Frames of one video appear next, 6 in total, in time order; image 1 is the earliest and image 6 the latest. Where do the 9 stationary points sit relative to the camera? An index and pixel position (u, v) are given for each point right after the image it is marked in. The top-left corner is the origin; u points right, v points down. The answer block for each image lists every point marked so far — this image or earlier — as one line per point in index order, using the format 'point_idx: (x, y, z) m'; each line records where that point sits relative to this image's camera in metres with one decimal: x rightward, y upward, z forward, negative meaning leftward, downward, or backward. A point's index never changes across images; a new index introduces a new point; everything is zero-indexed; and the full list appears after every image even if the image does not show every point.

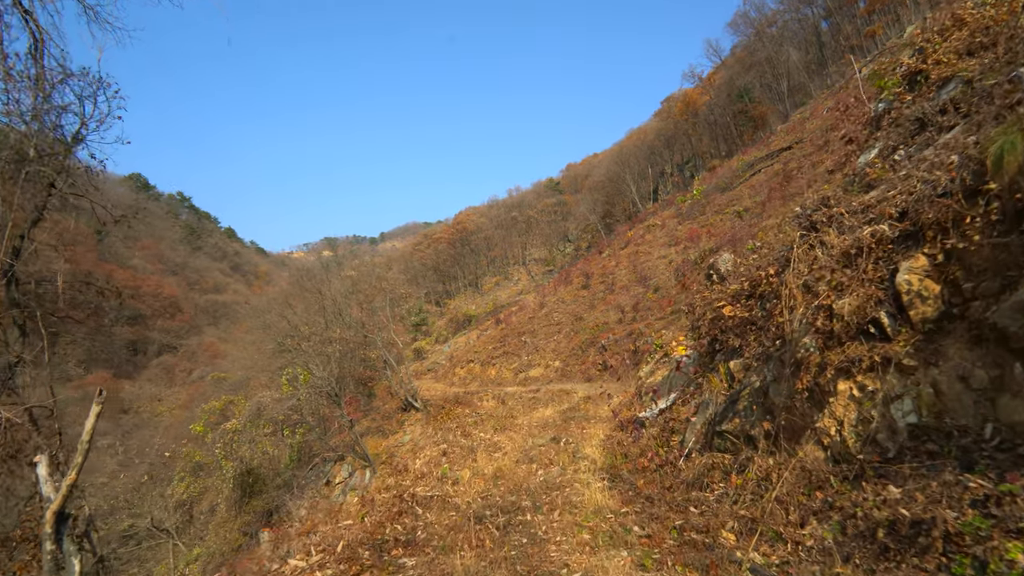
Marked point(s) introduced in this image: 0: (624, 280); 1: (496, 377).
0: (+5.0, +0.3, +18.7) m
1: (-0.6, -3.5, +16.3) m
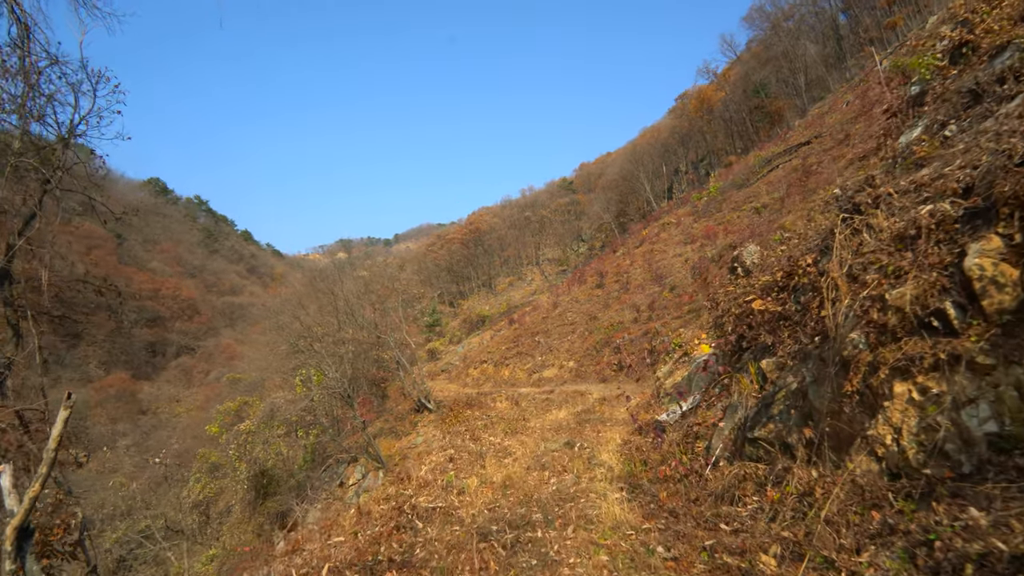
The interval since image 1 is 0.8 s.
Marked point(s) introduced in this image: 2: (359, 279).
0: (+5.6, +0.4, +18.3) m
1: (-0.1, -3.5, +16.1) m
2: (-6.5, +0.5, +17.9) m
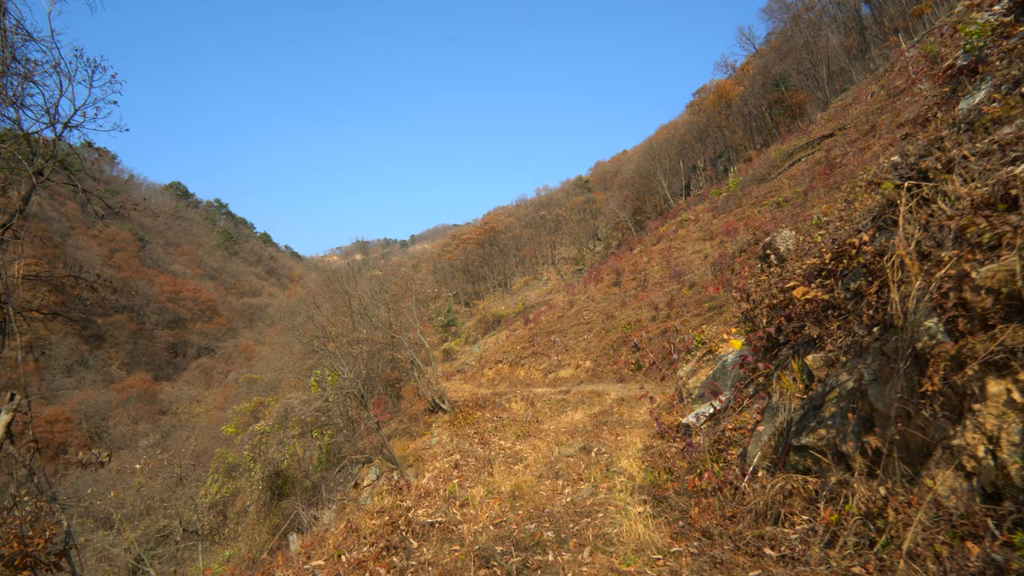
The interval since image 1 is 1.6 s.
0: (+6.2, +0.5, +17.9) m
1: (+0.5, -3.4, +15.8) m
2: (-5.9, +0.5, +17.8) m
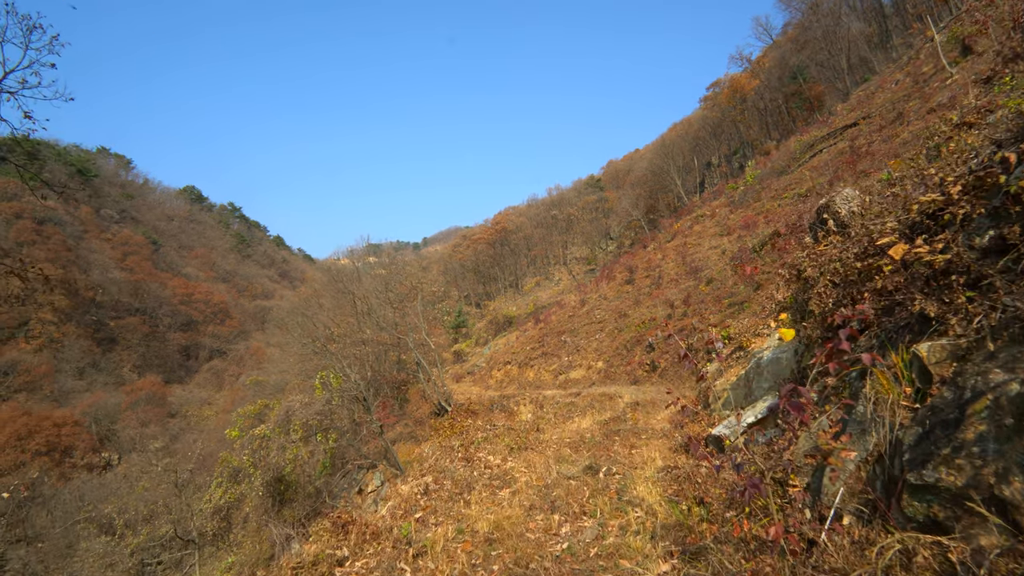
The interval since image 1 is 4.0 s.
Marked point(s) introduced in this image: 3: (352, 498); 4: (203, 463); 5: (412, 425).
0: (+6.6, +0.6, +17.1) m
1: (+0.8, -3.3, +15.2) m
2: (-5.5, +0.5, +17.4) m
3: (-4.1, -5.3, +10.6) m
4: (-12.0, -6.8, +16.2) m
5: (-3.3, -4.5, +13.8) m
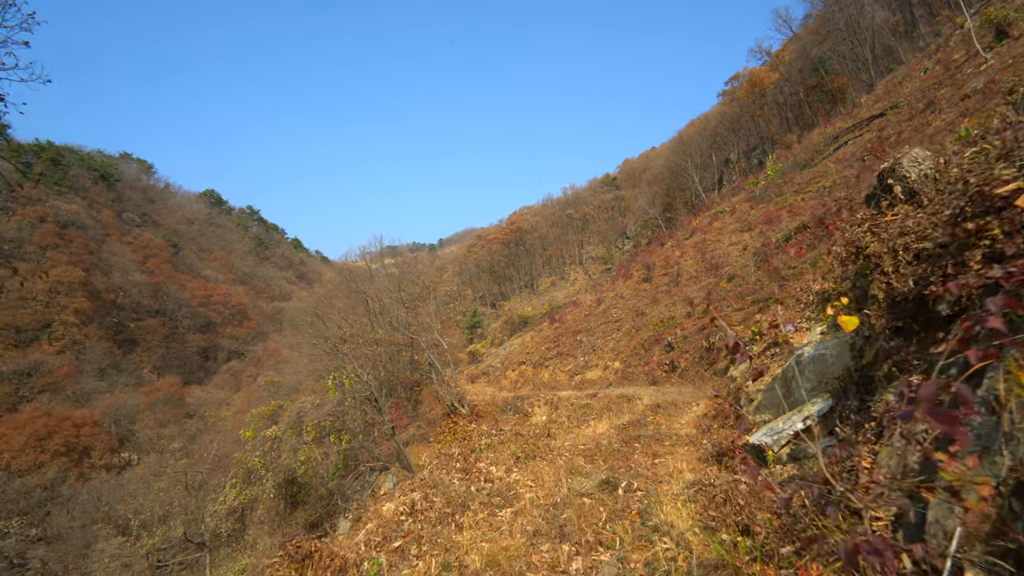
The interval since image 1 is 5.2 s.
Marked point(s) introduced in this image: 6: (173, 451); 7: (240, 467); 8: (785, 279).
0: (+7.1, +0.7, +16.5) m
1: (+1.3, -3.3, +14.8) m
2: (-5.0, +0.5, +17.2) m
3: (-3.7, -5.3, +10.3) m
4: (-11.4, -6.8, +16.2) m
5: (-2.9, -4.5, +13.5) m
6: (-16.0, -7.8, +19.9) m
7: (-9.0, -6.0, +13.9) m
8: (+6.6, +0.2, +10.1) m
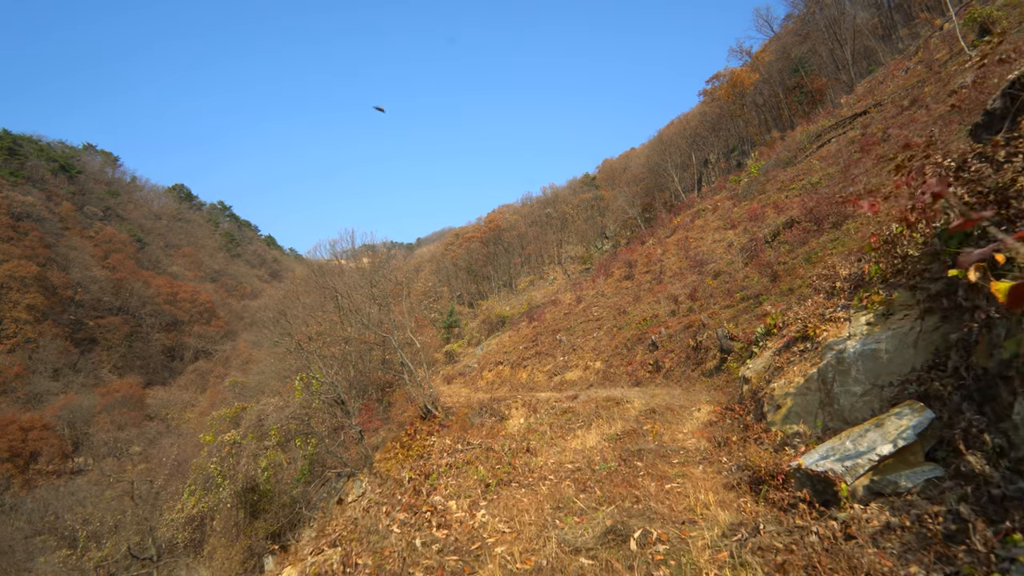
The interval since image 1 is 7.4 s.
0: (+6.3, +0.8, +16.0) m
1: (+0.6, -3.1, +14.1) m
2: (-5.8, +0.7, +16.3) m
3: (-4.2, -5.1, +9.5) m
4: (-12.2, -6.6, +15.0) m
5: (-3.5, -4.3, +12.7) m
6: (-17.0, -7.5, +18.4) m
7: (-9.7, -5.7, +12.8) m
8: (+6.1, +0.3, +9.7) m
